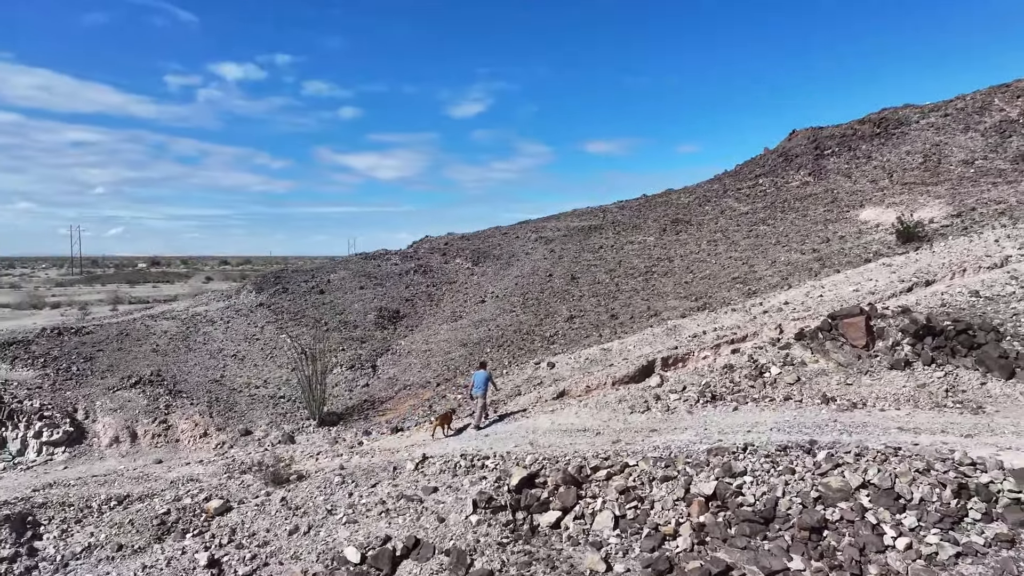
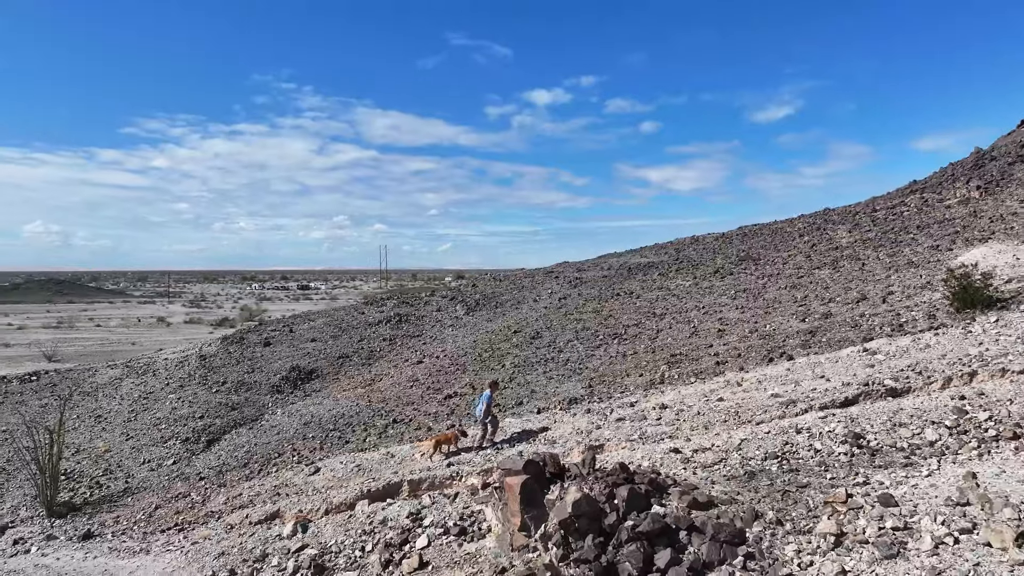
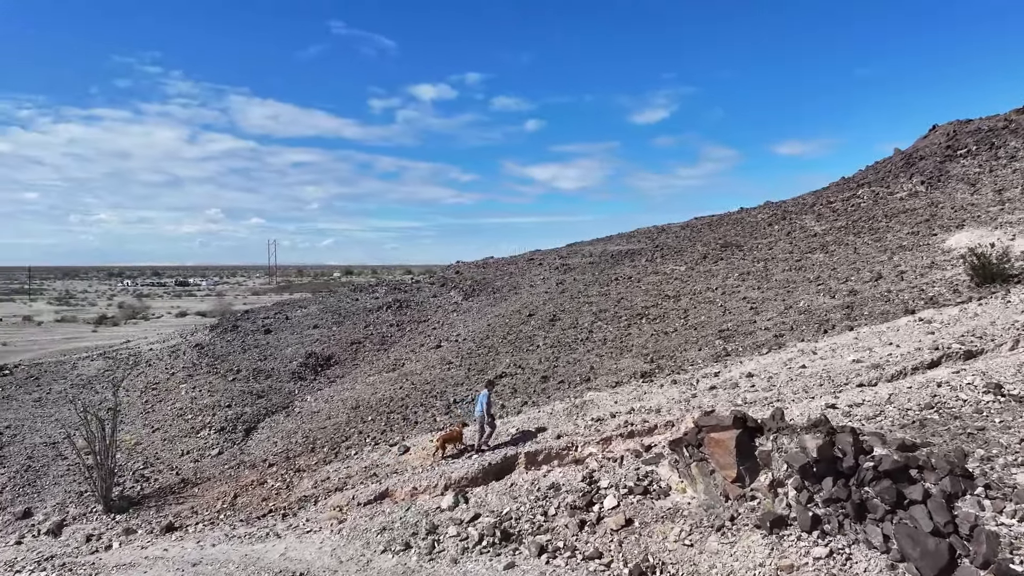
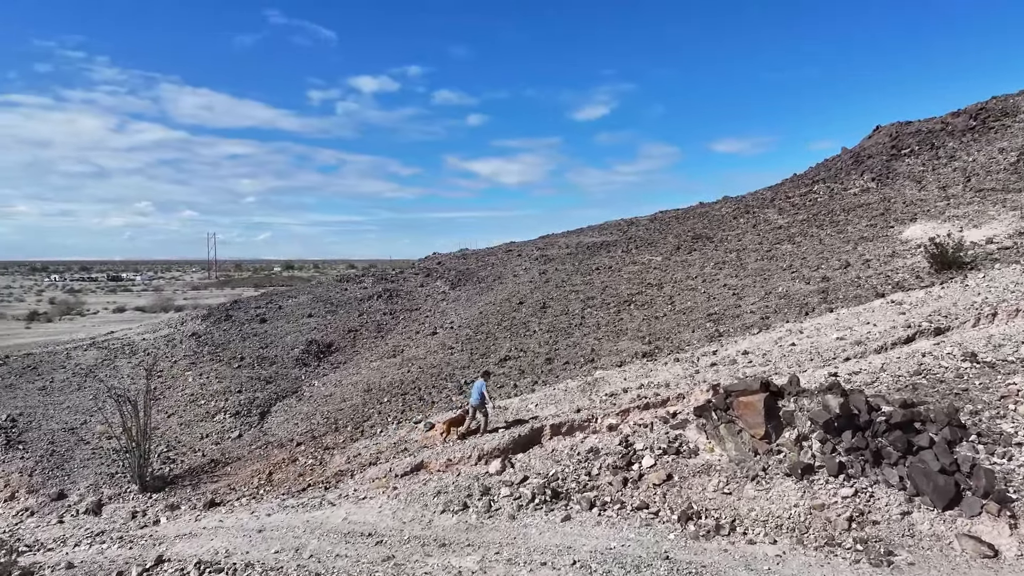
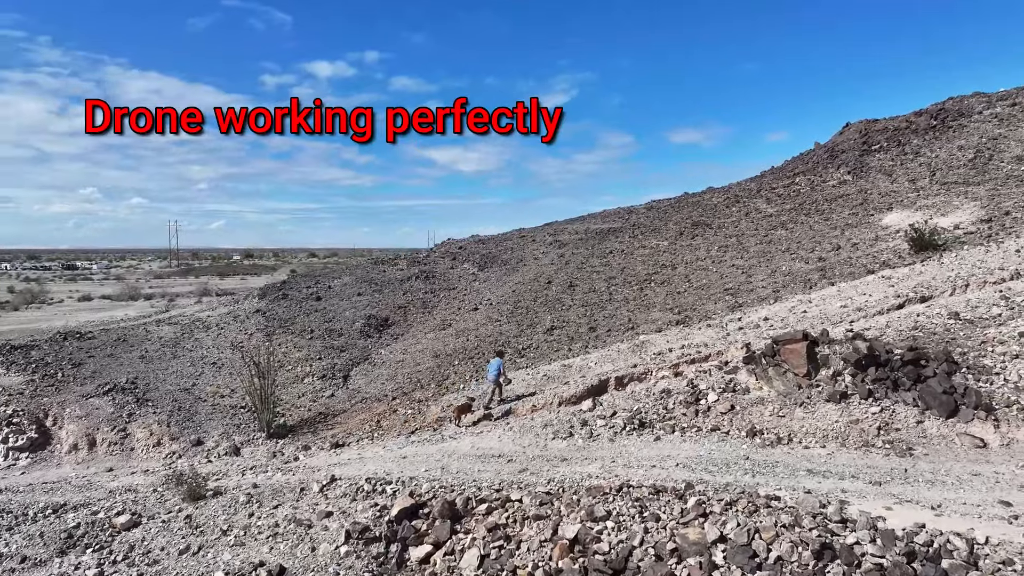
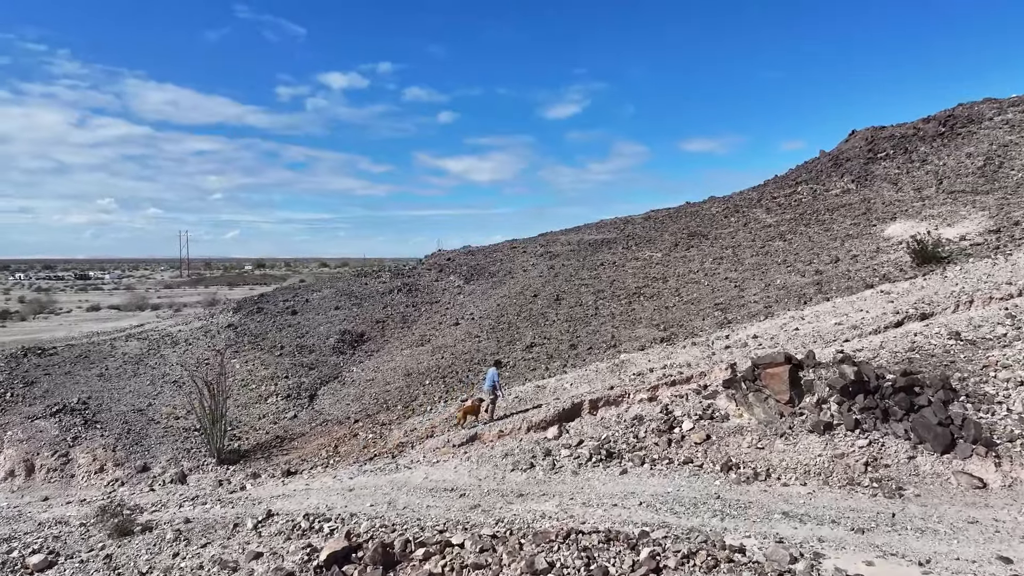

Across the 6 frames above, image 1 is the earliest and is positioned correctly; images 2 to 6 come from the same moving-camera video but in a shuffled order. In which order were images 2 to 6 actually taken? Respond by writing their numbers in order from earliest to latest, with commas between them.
5, 6, 4, 3, 2
